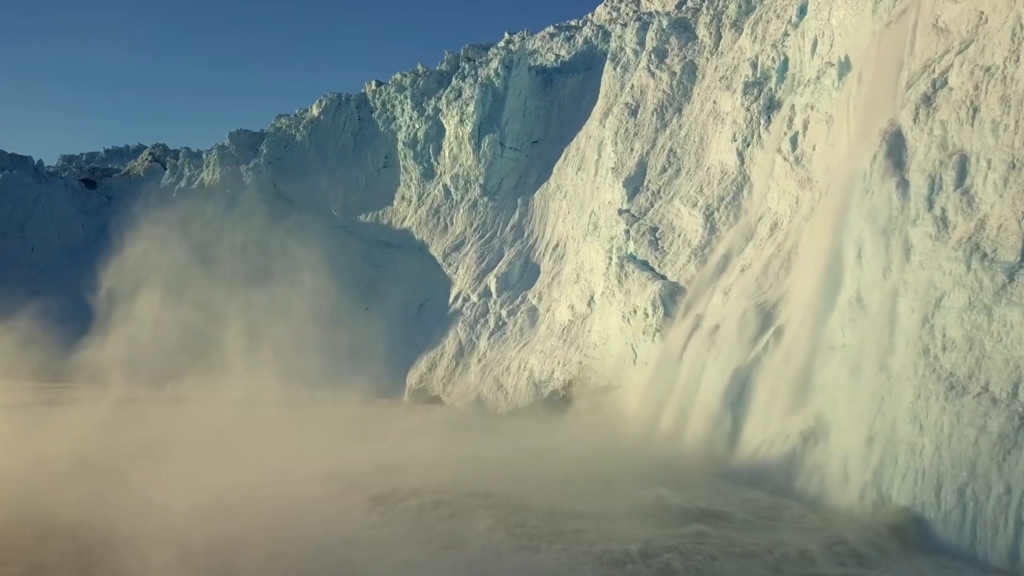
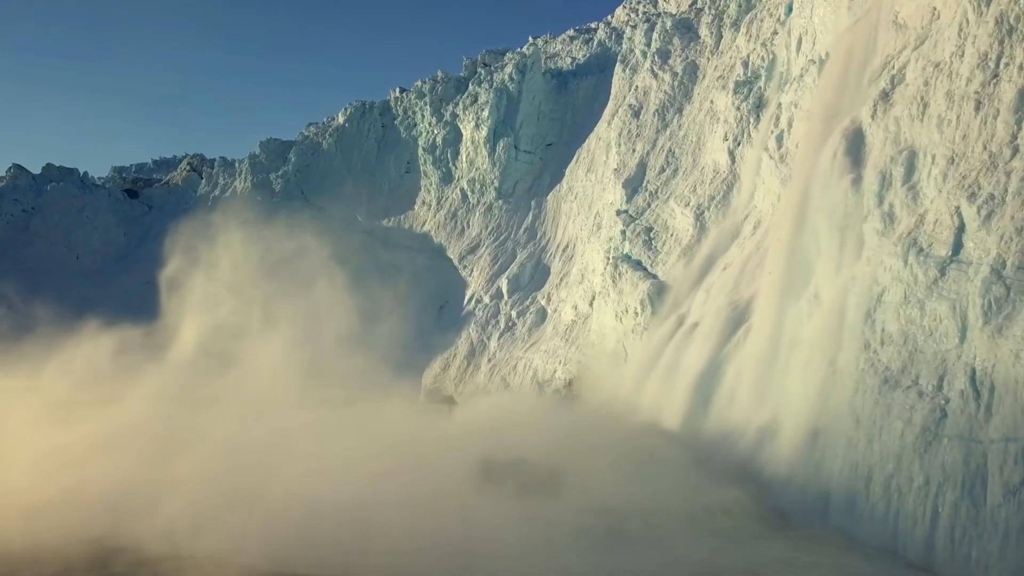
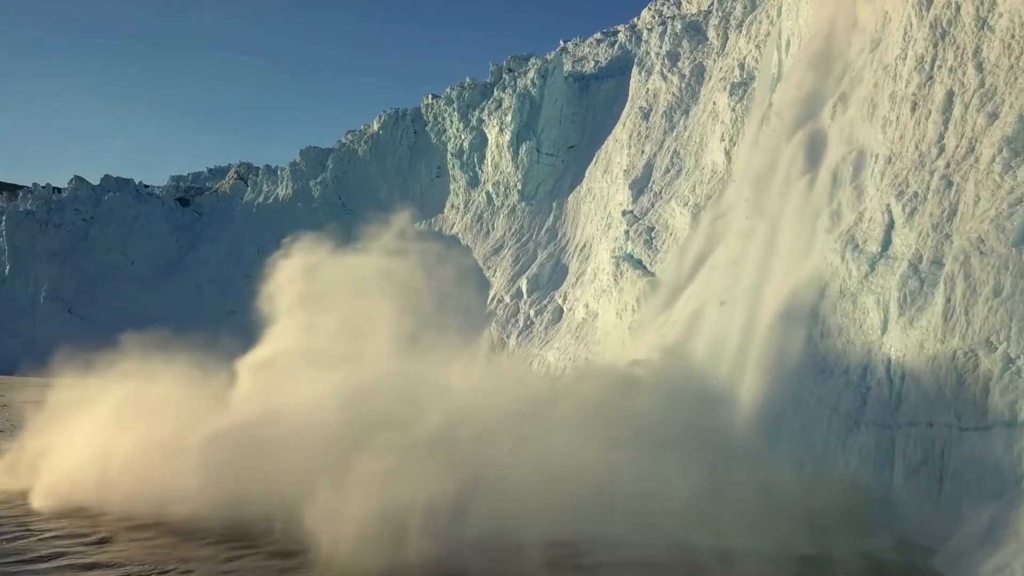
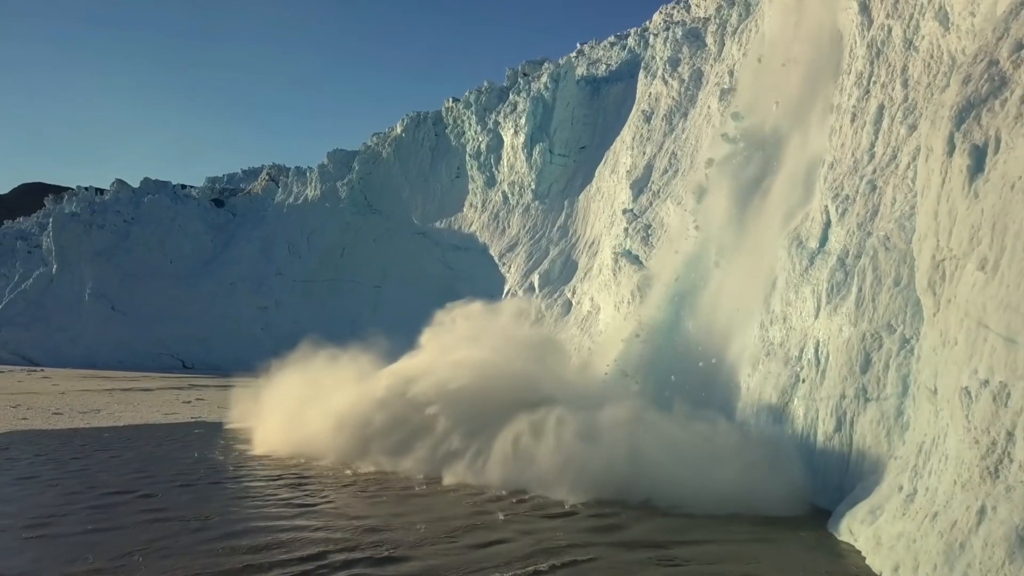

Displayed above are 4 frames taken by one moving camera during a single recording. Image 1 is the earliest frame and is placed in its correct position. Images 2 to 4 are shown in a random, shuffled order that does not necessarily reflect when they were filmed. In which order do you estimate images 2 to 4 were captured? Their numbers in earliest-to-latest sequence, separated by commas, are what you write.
2, 3, 4
